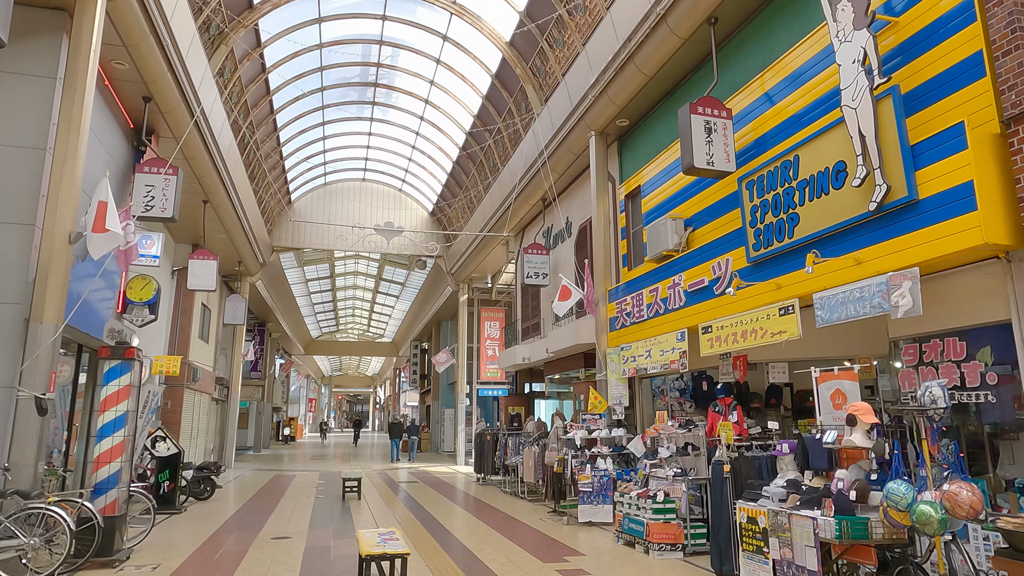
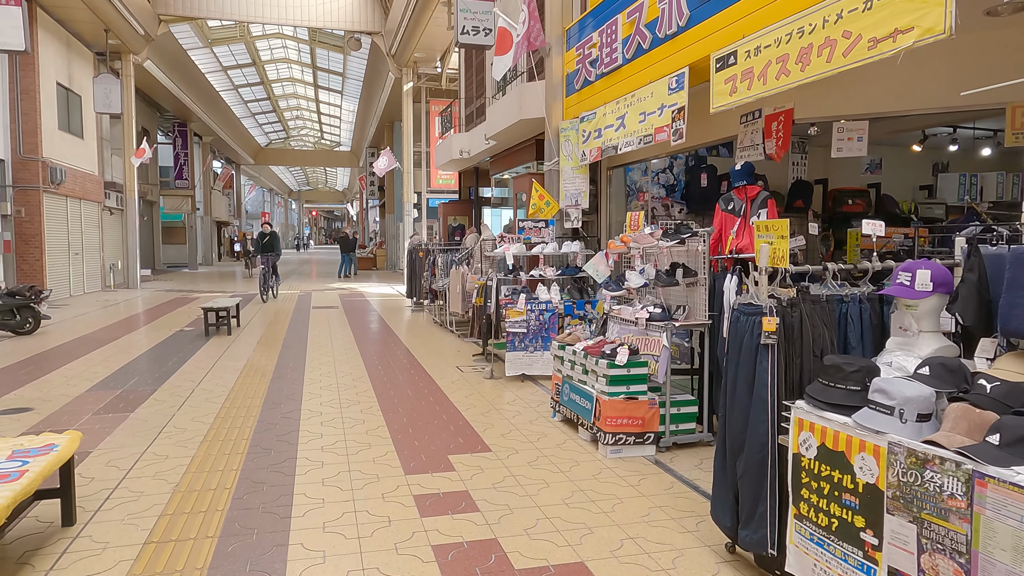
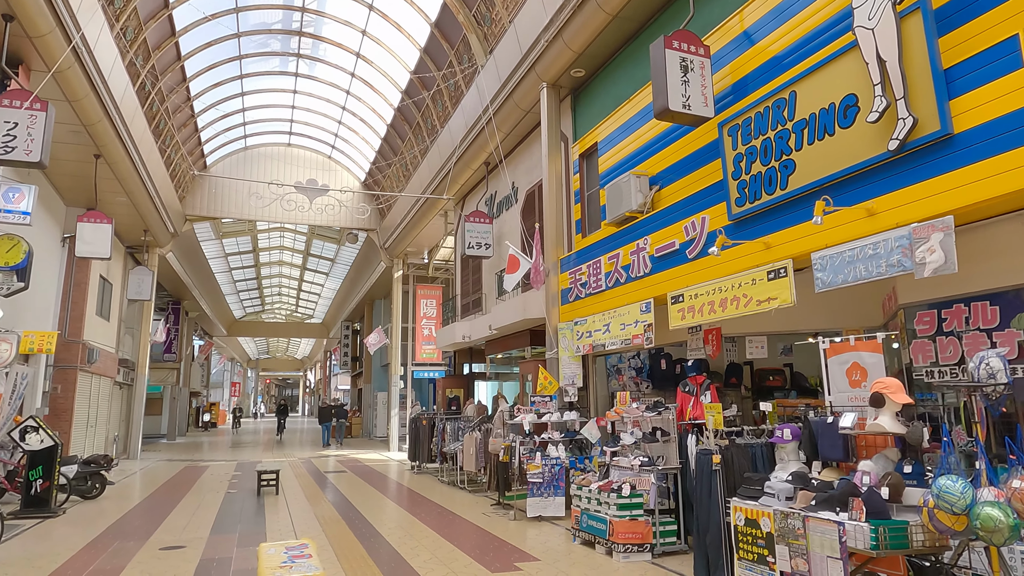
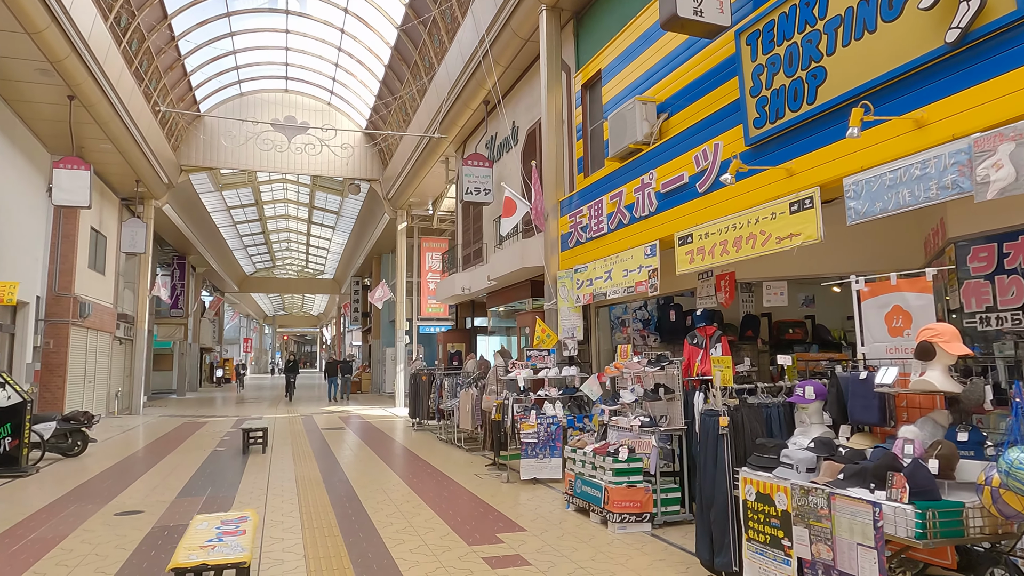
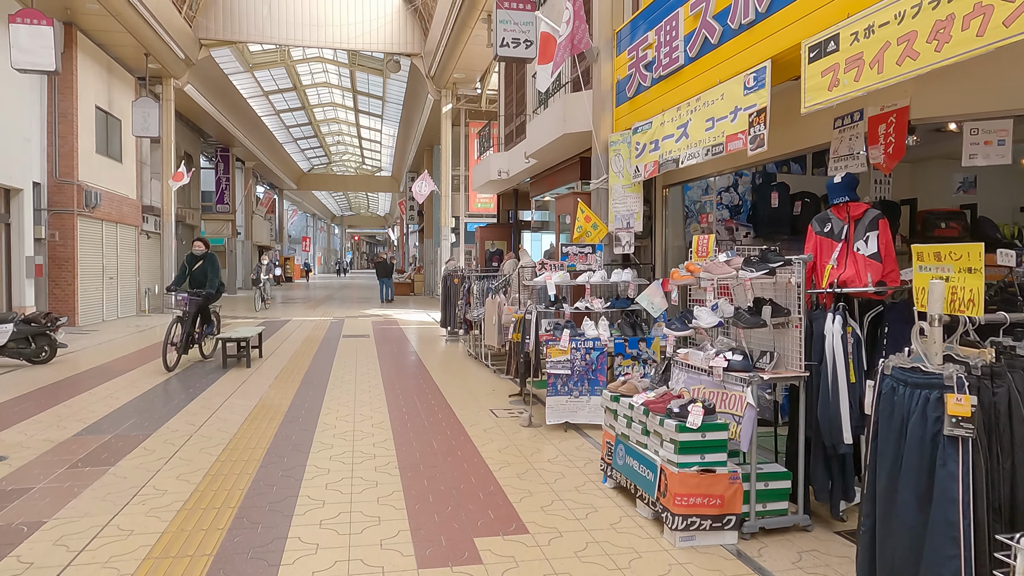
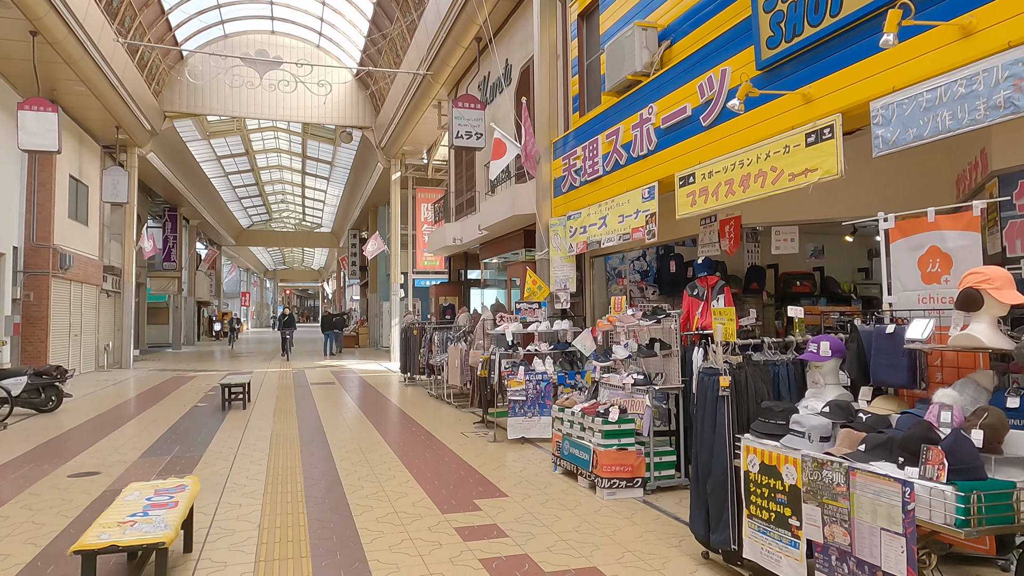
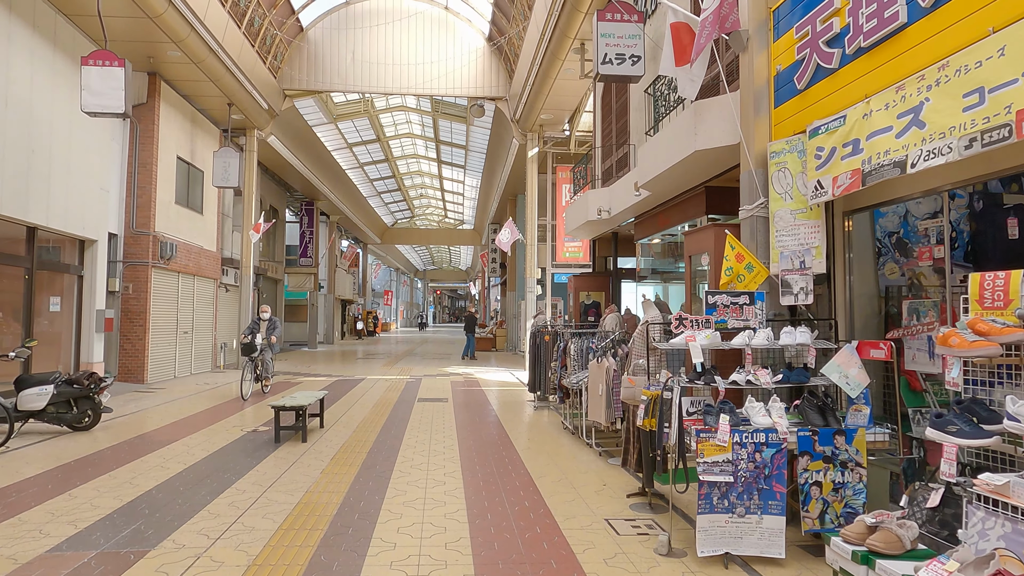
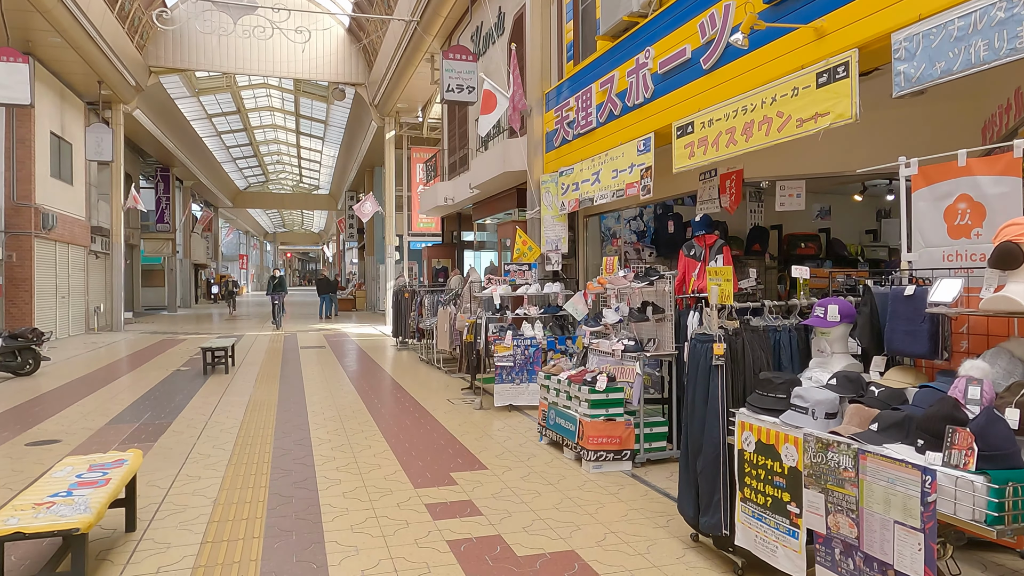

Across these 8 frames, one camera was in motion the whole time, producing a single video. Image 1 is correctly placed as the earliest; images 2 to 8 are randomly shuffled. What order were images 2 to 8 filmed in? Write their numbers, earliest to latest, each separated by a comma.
3, 4, 6, 8, 2, 5, 7
